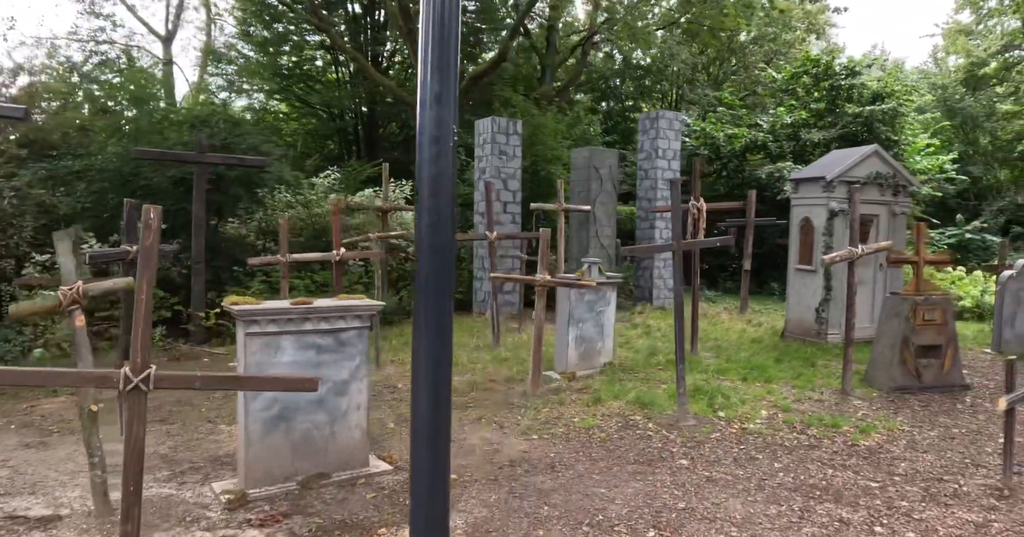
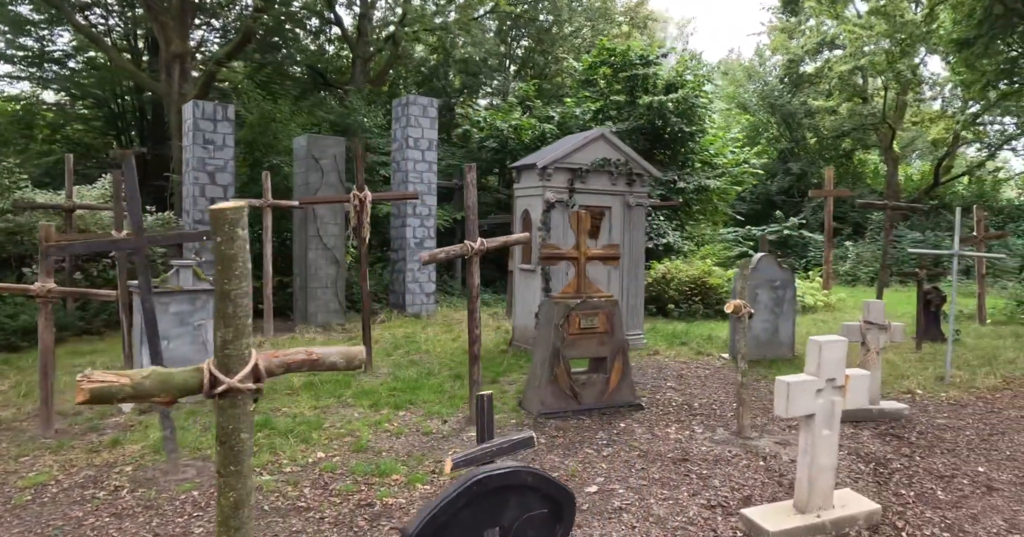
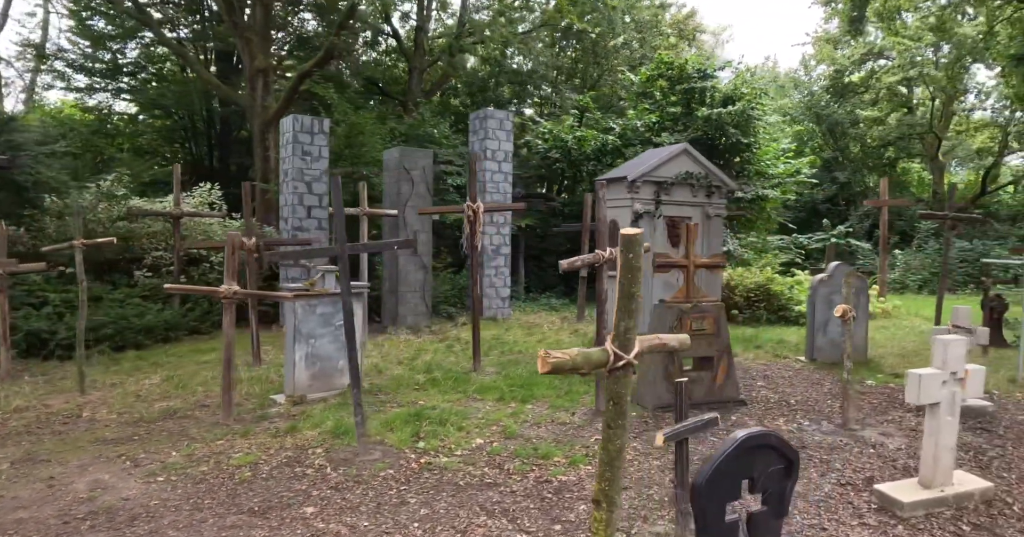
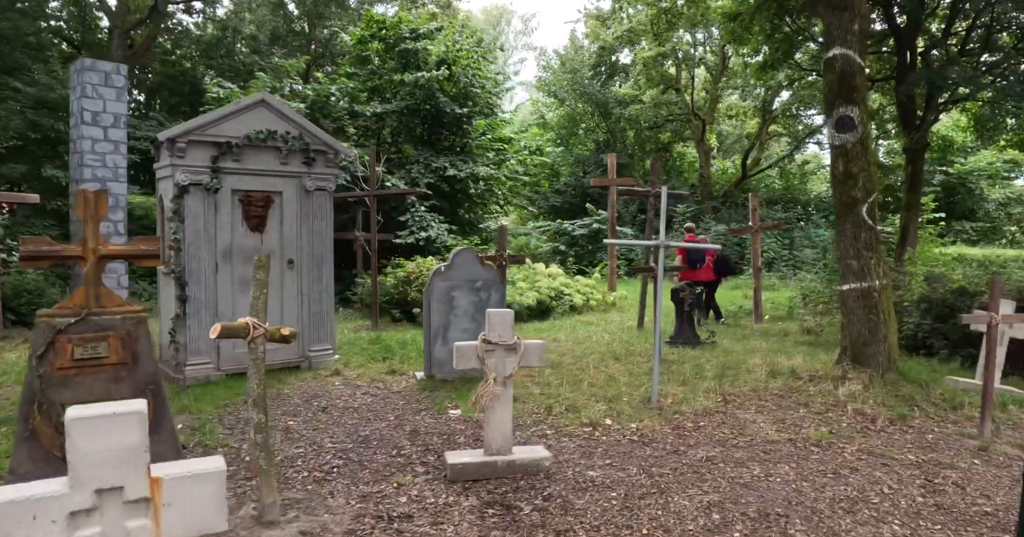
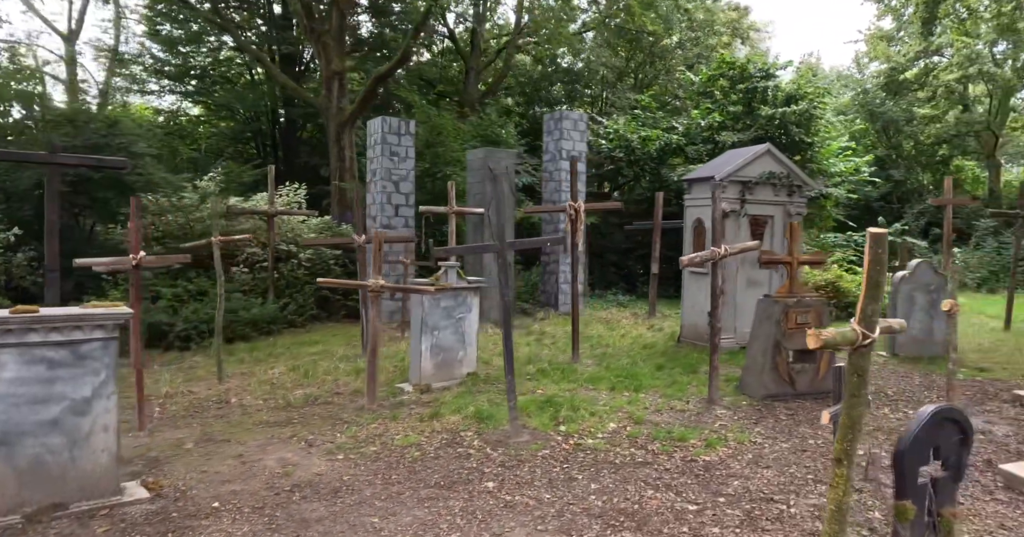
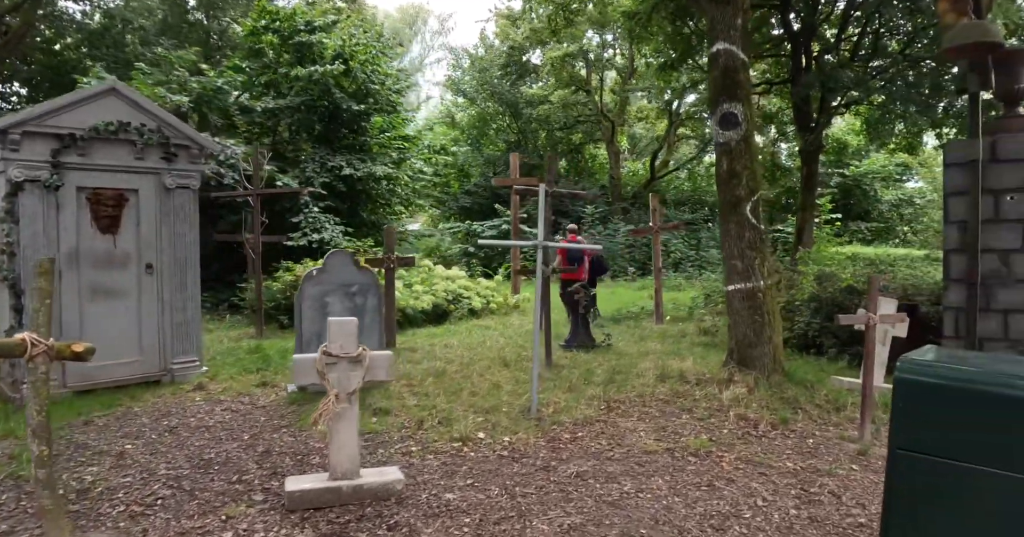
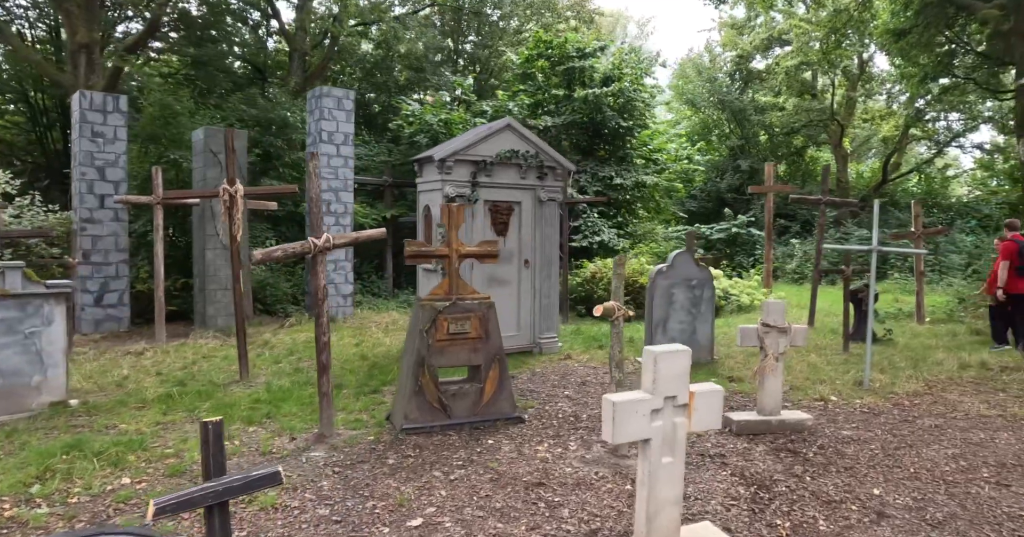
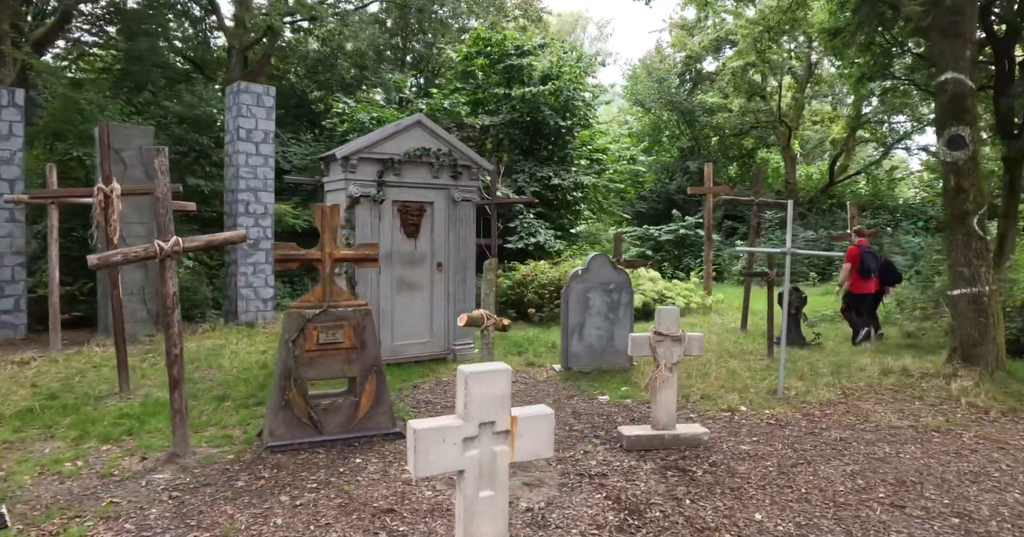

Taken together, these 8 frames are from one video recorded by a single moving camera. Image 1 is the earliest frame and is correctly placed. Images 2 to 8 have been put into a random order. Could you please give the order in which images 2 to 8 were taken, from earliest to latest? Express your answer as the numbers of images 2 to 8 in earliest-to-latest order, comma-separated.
5, 3, 2, 7, 8, 4, 6
